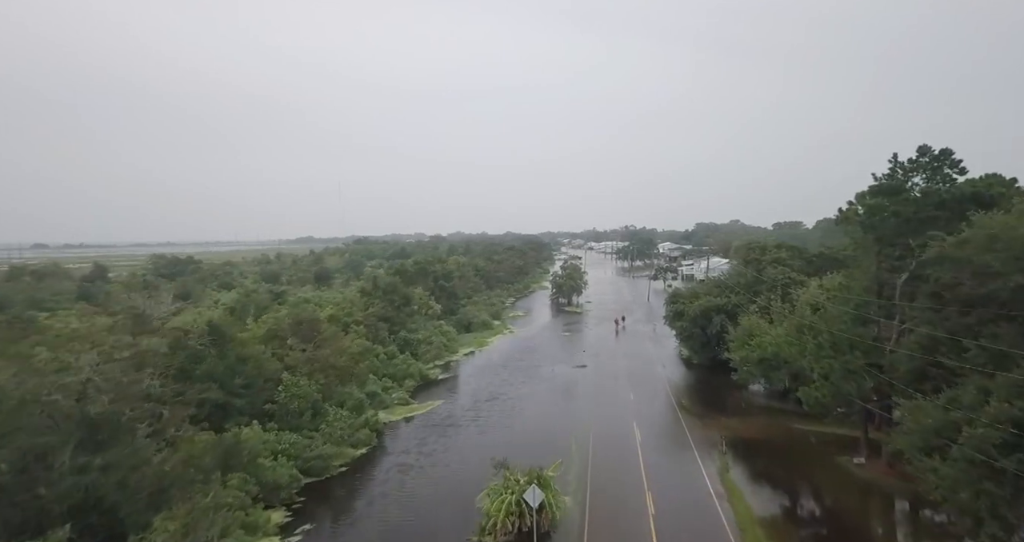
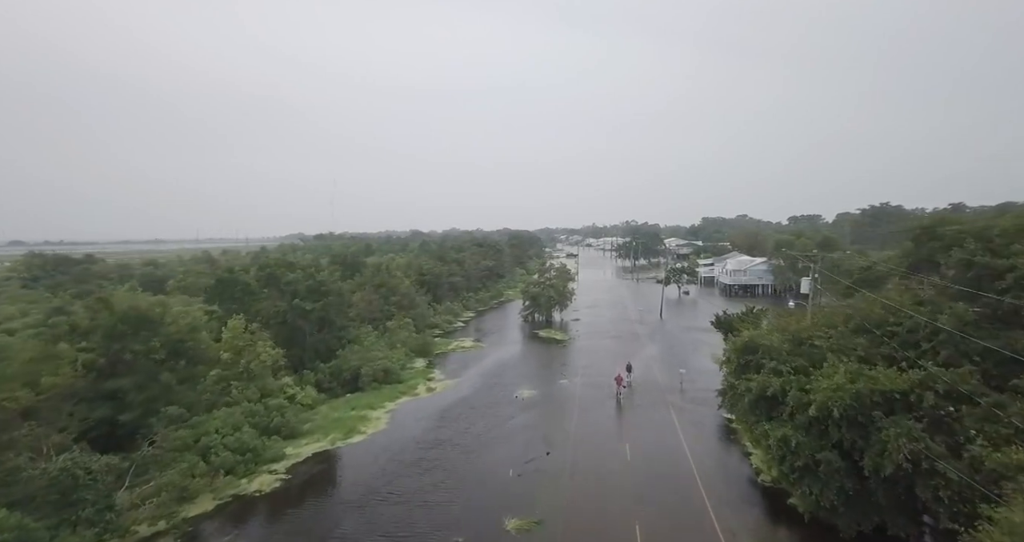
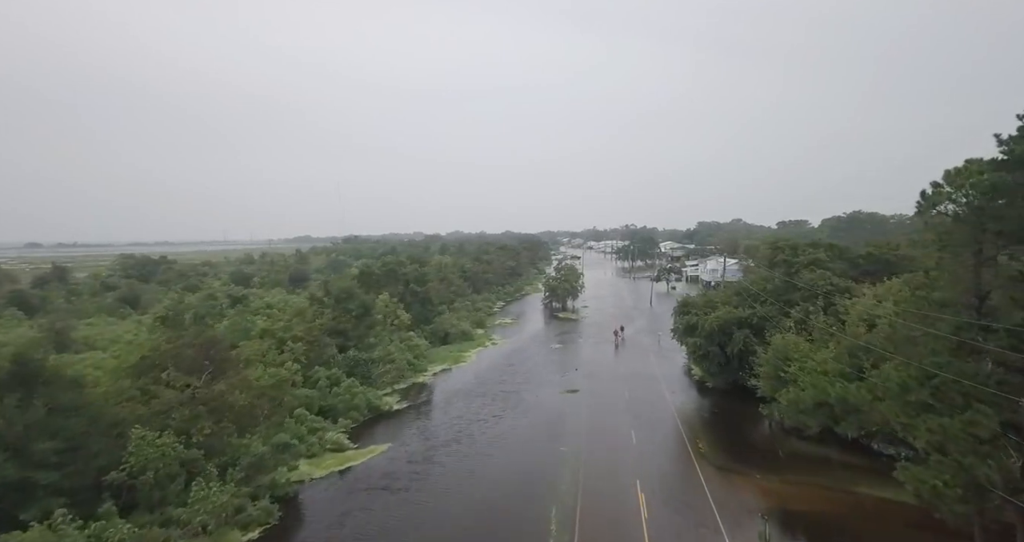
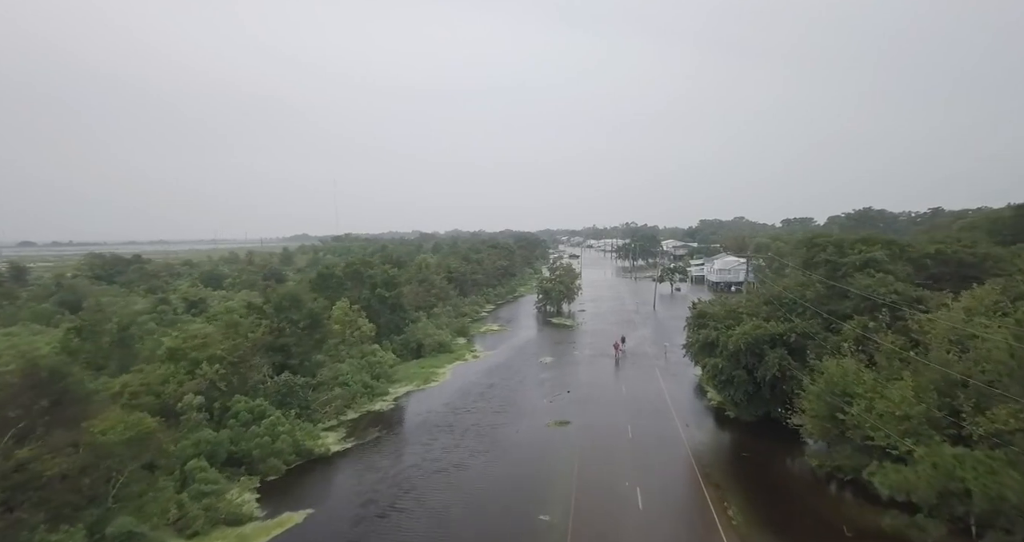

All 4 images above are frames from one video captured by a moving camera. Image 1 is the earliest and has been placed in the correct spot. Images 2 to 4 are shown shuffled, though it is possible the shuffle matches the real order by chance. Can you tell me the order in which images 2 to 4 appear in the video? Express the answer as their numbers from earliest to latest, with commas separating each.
3, 4, 2
